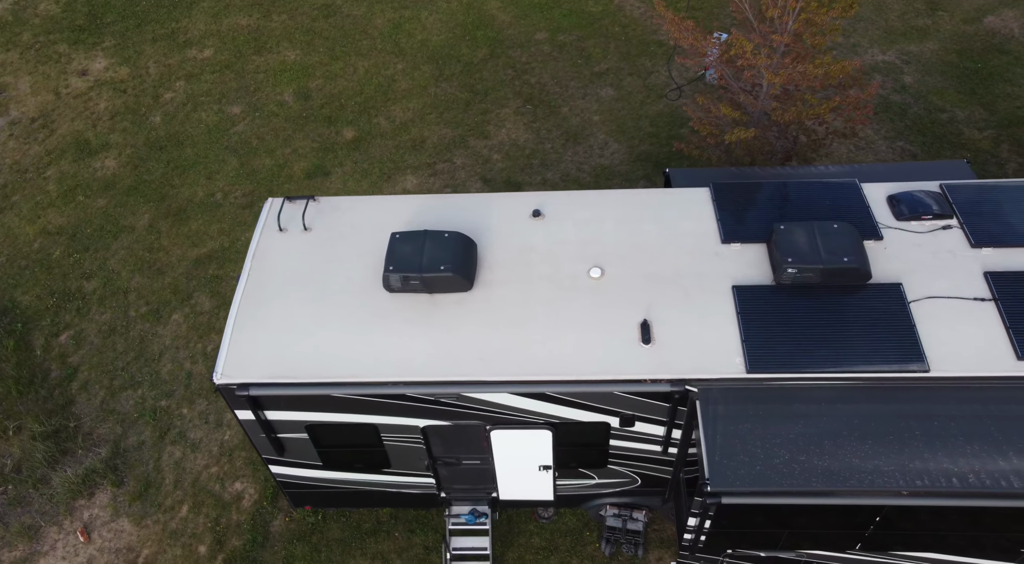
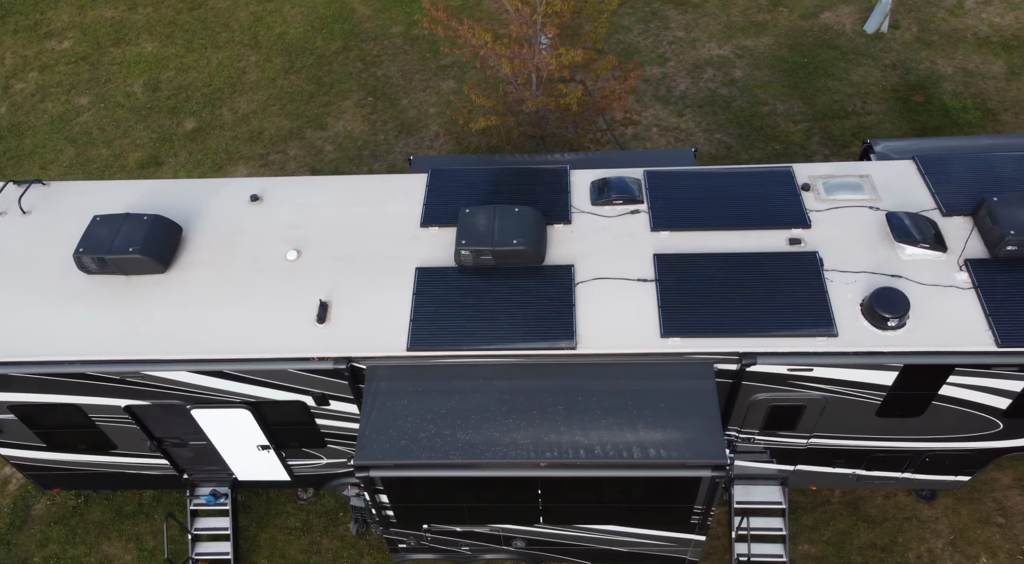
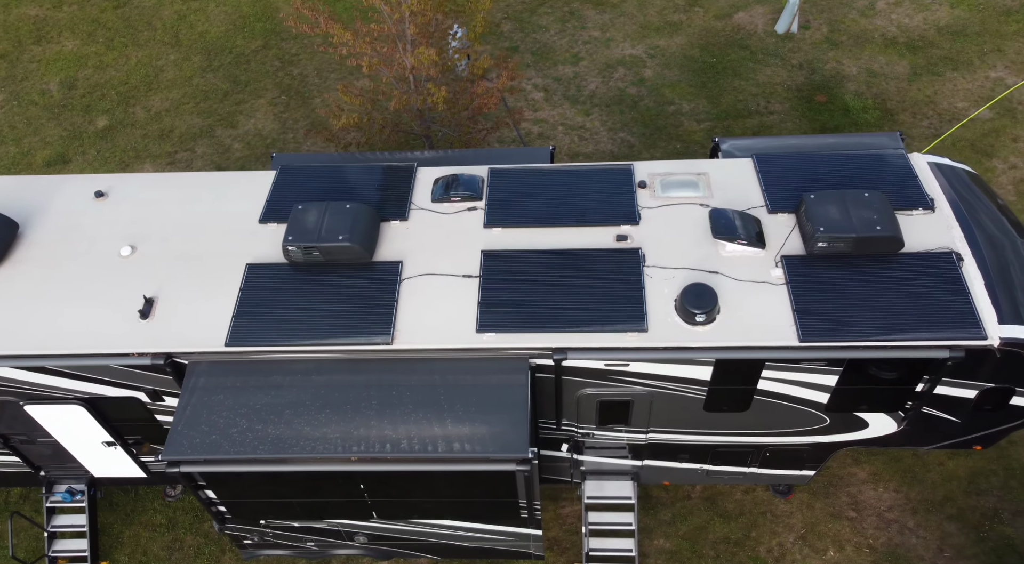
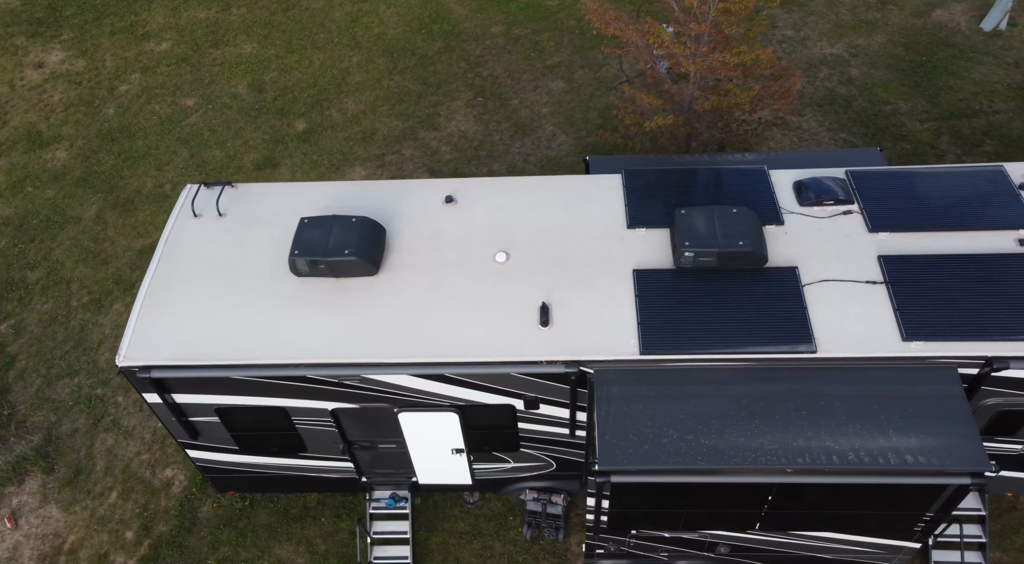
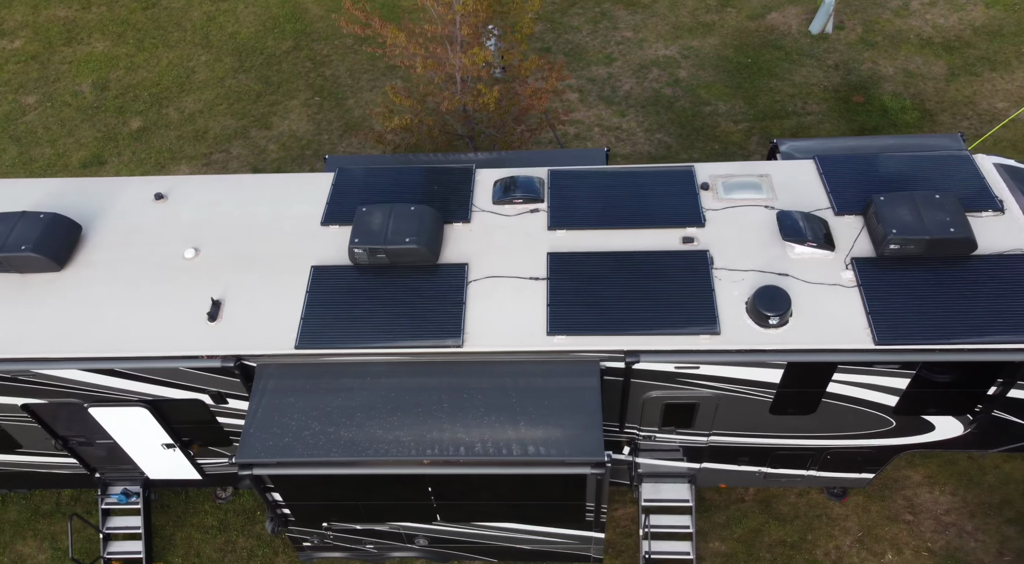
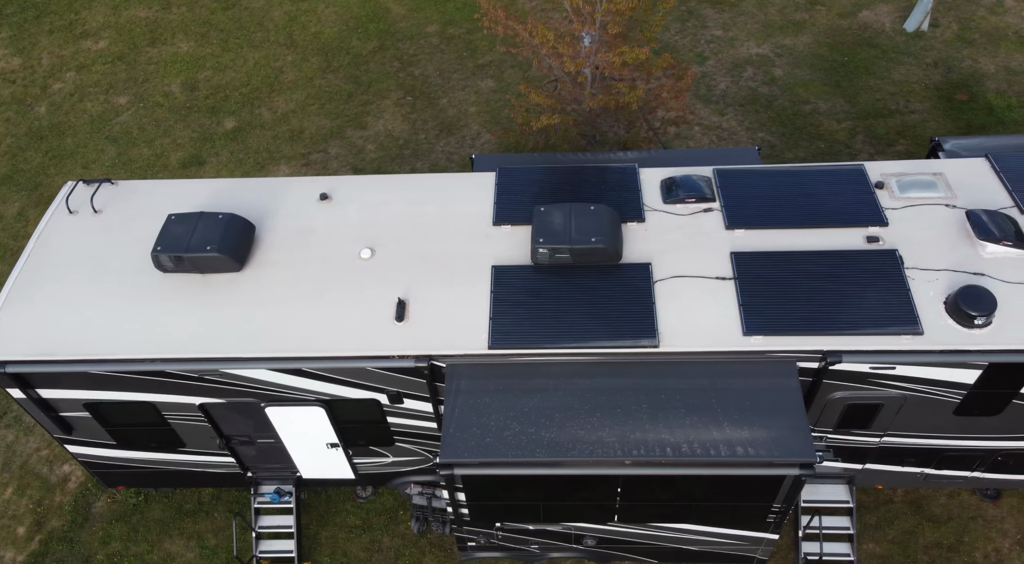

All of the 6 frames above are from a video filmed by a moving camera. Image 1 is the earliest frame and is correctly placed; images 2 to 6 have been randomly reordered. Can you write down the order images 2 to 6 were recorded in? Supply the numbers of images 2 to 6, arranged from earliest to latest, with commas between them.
4, 6, 2, 5, 3
